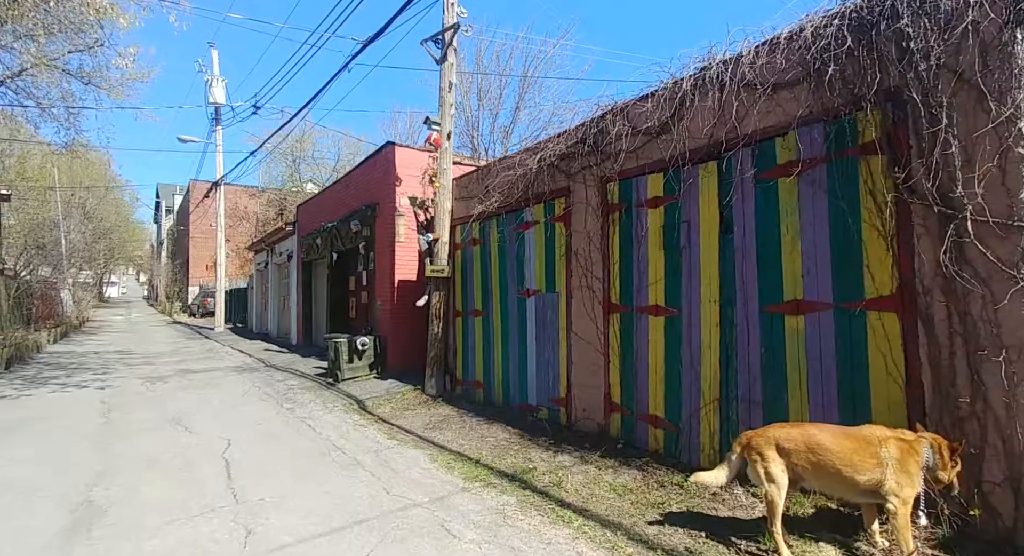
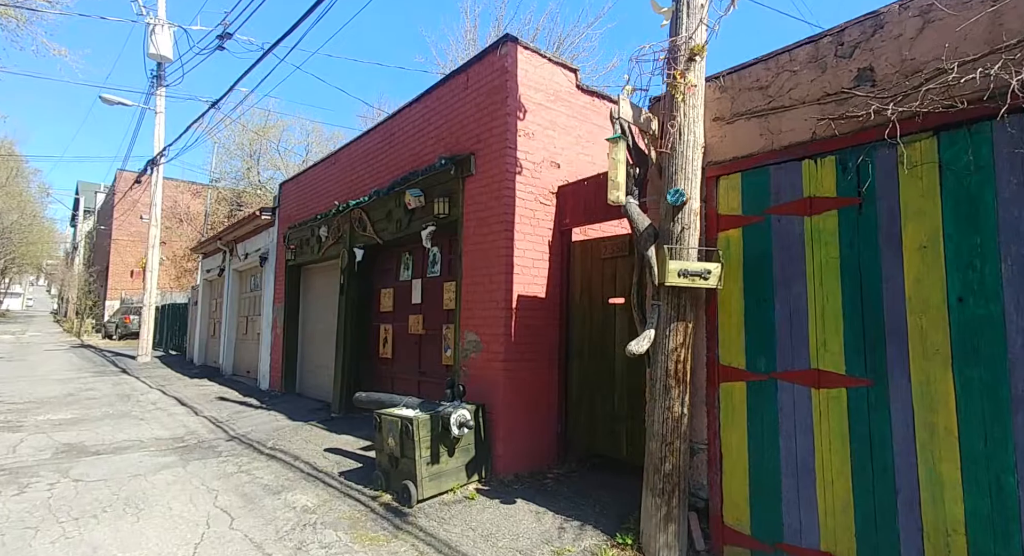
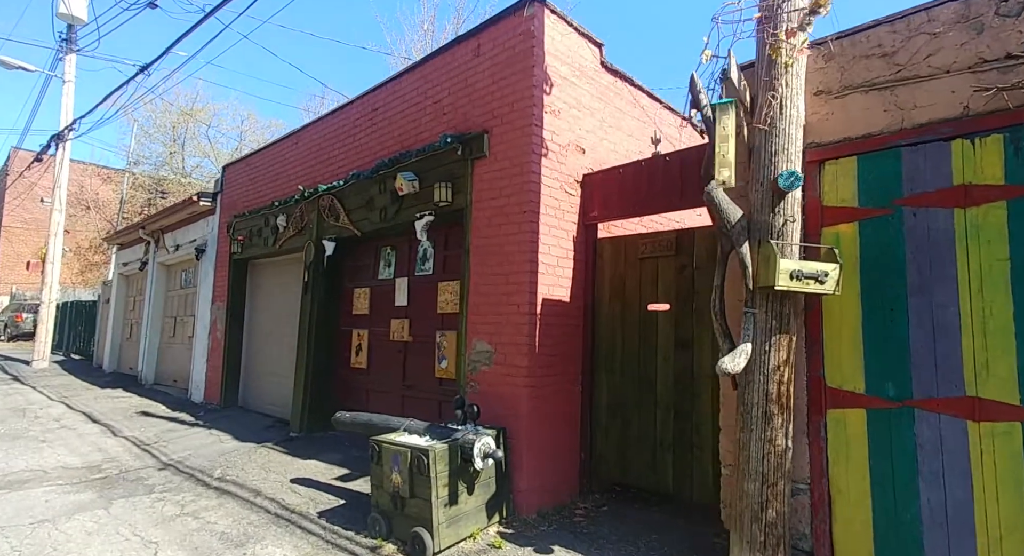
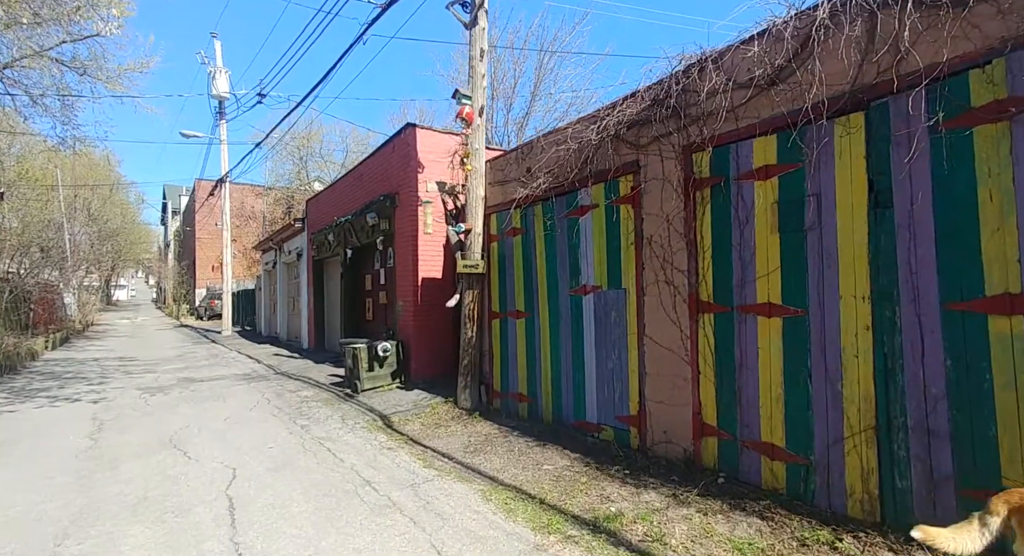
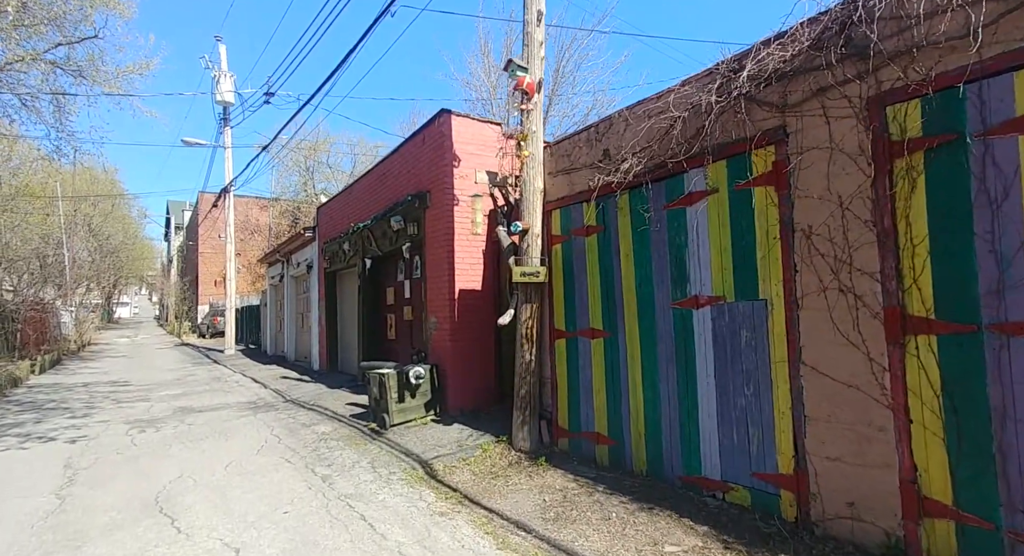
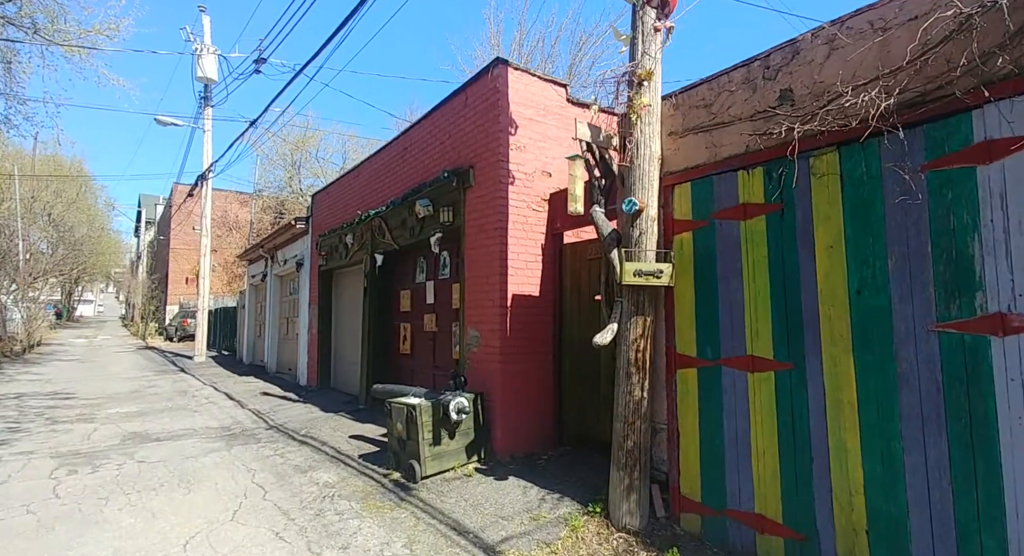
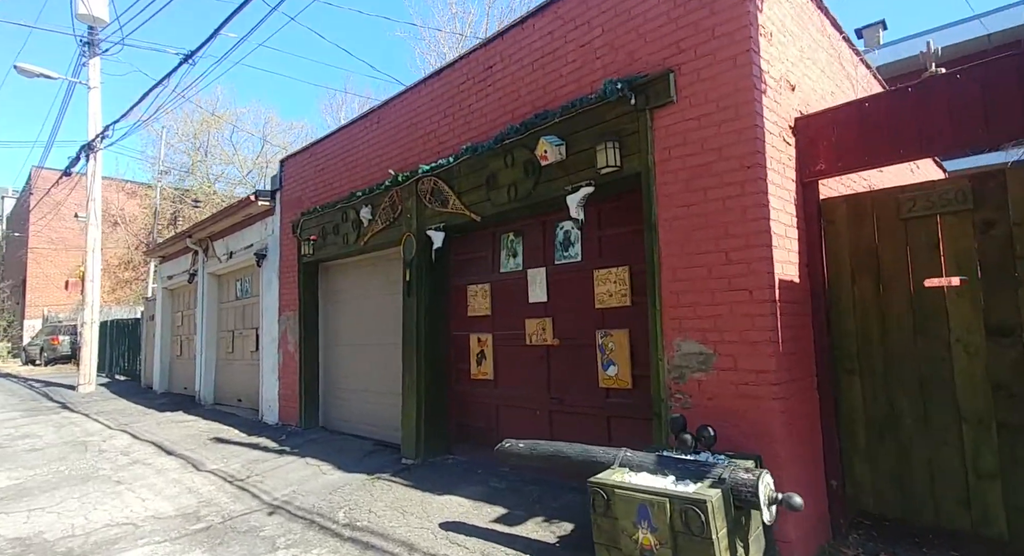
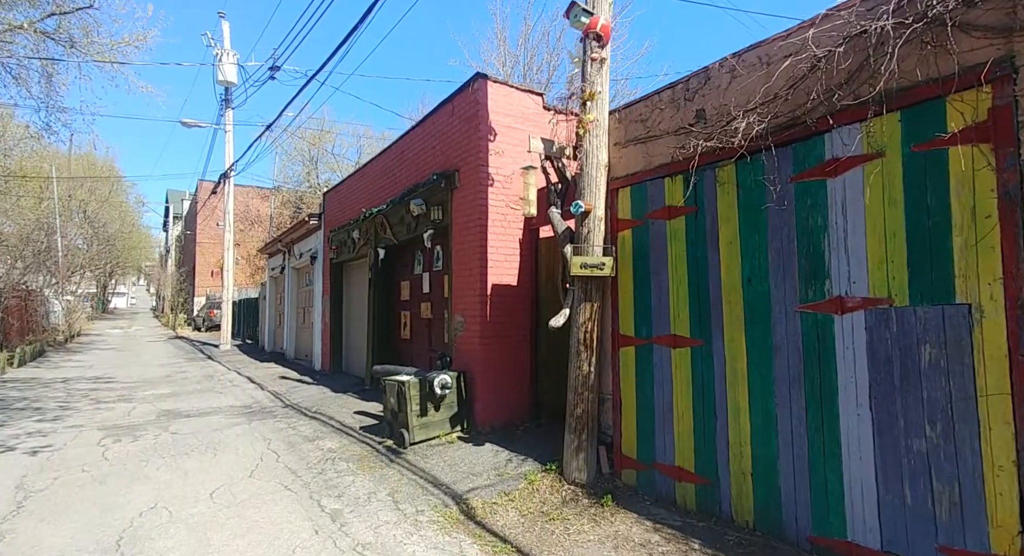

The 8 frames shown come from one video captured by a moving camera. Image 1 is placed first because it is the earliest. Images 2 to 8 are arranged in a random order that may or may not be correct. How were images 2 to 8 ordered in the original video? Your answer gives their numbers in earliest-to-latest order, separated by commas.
4, 5, 8, 6, 2, 3, 7
